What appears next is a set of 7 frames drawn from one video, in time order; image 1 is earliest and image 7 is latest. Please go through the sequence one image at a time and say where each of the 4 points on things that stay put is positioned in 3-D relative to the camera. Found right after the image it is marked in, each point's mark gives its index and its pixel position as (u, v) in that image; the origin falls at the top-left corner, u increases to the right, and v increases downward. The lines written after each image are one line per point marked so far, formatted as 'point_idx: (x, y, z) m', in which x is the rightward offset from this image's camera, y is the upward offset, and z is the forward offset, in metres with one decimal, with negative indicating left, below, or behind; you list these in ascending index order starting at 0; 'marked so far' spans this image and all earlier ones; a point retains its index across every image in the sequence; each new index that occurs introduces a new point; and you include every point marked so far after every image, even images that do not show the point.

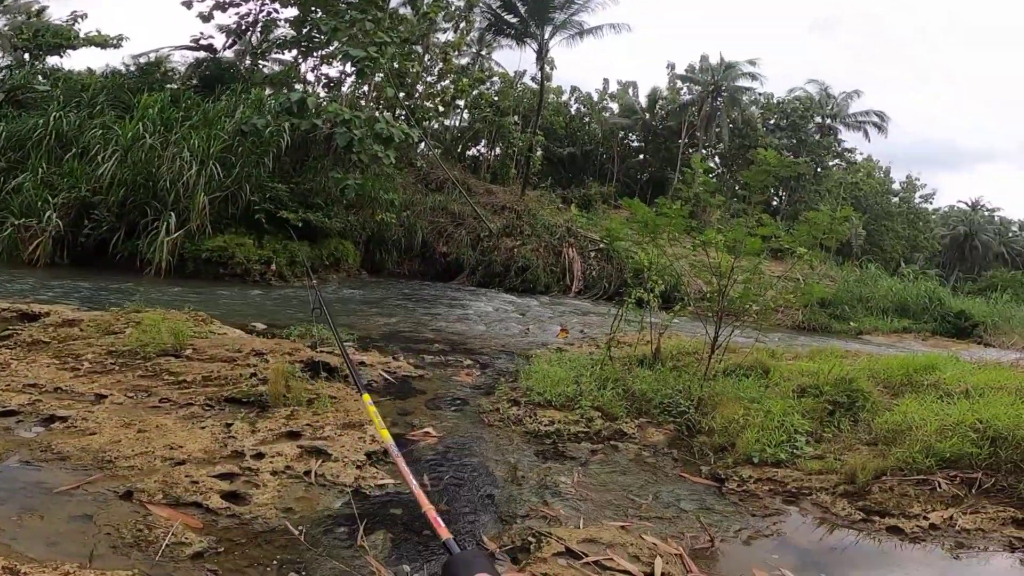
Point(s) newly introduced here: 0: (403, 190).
0: (-2.3, +2.0, +12.3) m
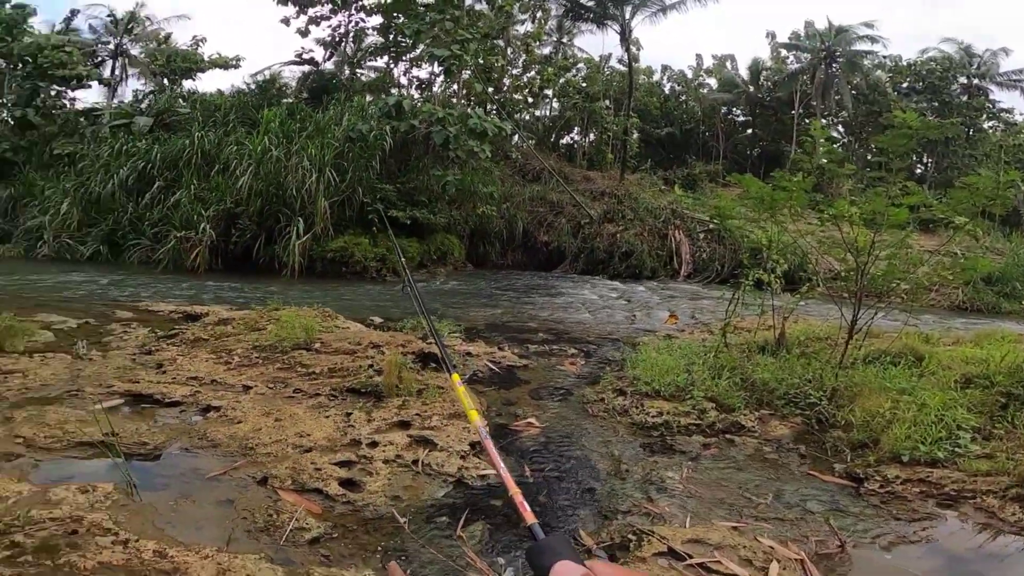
0: (-0.2, +2.1, +12.4) m
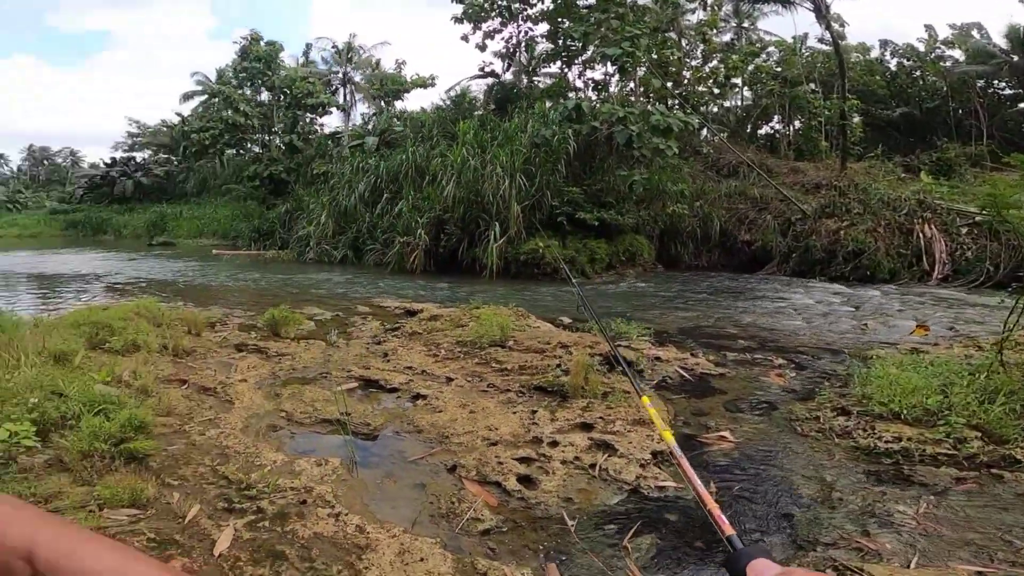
0: (+3.7, +2.1, +11.8) m
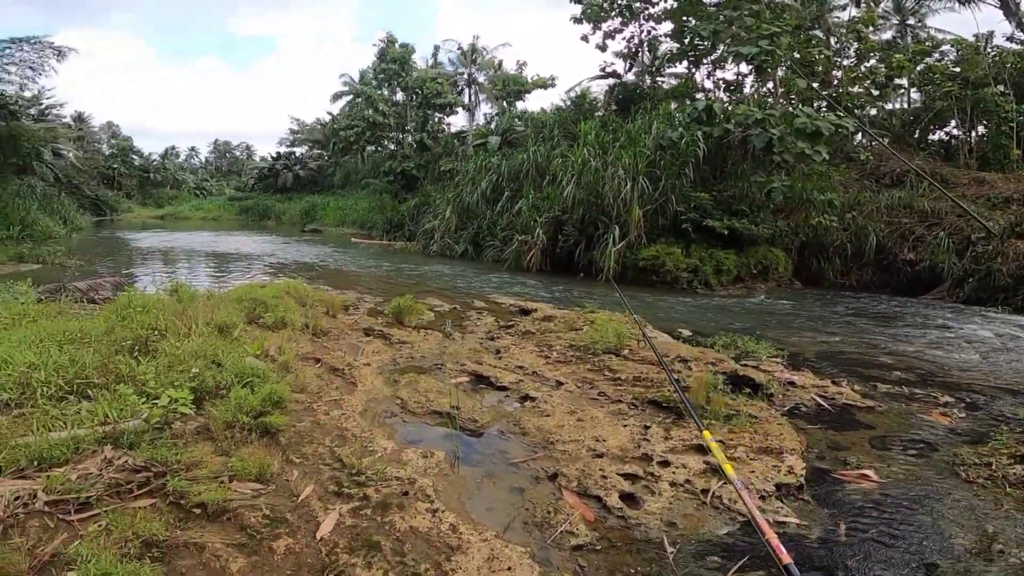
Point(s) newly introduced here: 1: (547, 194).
0: (+6.0, +1.8, +10.8) m
1: (+0.7, +1.7, +10.7) m
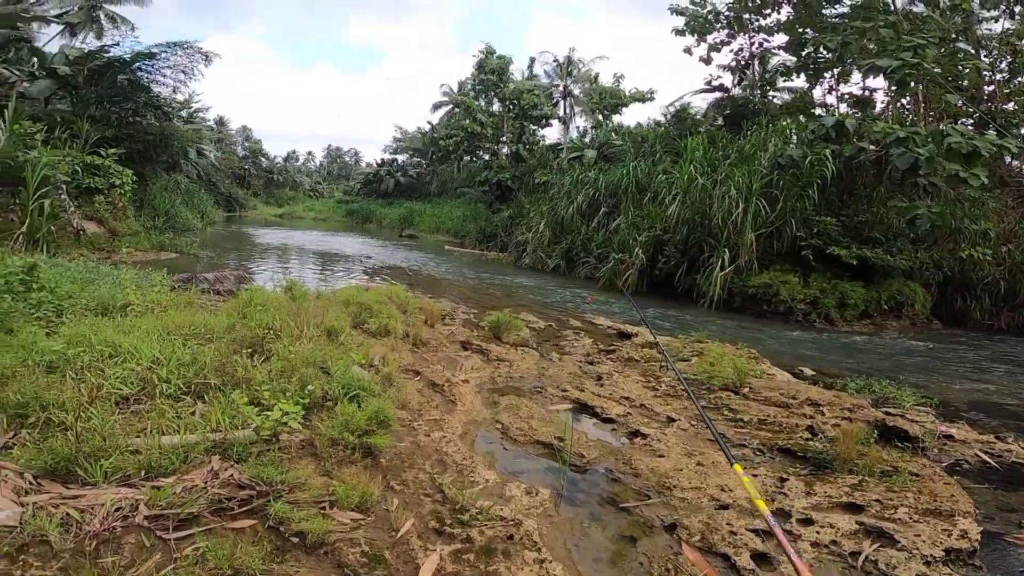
0: (+7.7, +1.1, +9.6) m
1: (+2.4, +1.3, +10.3) m
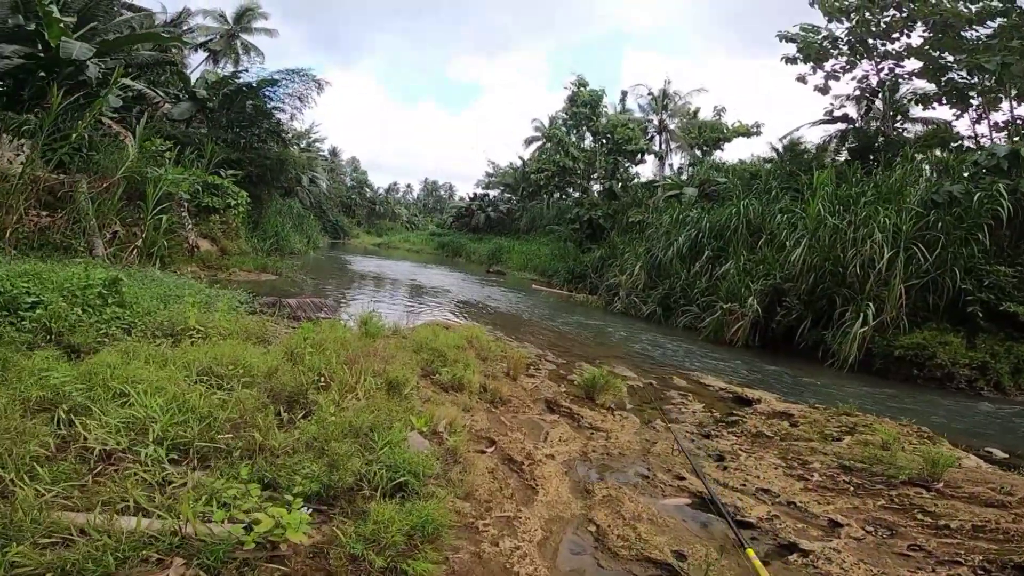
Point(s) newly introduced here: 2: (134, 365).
0: (+9.0, +0.2, +7.7) m
1: (+3.8, +0.5, +9.2) m
2: (-1.9, -0.4, +2.9) m
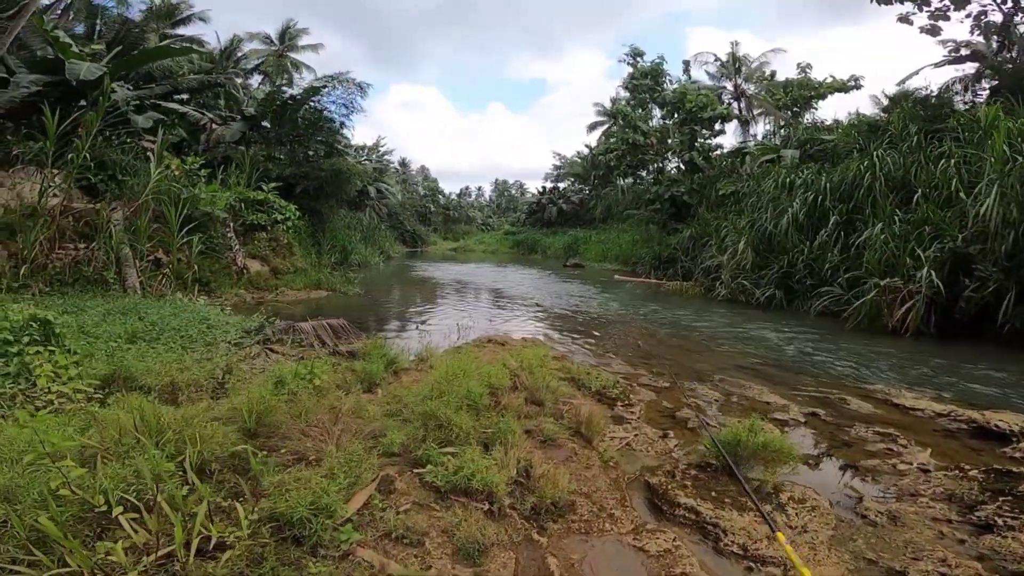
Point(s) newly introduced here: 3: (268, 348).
0: (+9.6, +1.0, +4.7) m
1: (+4.7, +0.9, +6.9) m
2: (-1.7, -0.5, +1.6) m
3: (-1.8, -0.5, +4.5) m
